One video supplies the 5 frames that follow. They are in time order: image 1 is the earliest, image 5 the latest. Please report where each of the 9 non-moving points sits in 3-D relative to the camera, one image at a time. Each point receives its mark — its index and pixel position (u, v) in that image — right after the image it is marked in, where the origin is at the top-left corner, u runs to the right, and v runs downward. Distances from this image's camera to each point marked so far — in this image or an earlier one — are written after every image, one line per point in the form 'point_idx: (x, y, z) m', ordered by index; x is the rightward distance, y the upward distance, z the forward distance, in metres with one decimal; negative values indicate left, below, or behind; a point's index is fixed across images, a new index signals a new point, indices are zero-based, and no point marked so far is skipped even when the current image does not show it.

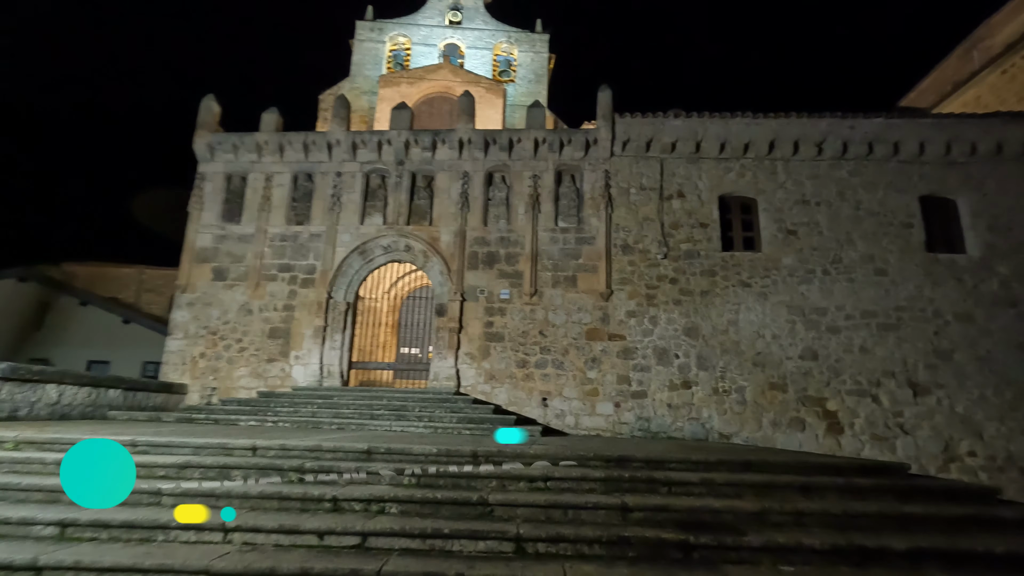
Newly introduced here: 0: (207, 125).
0: (-6.6, +3.5, +11.6) m
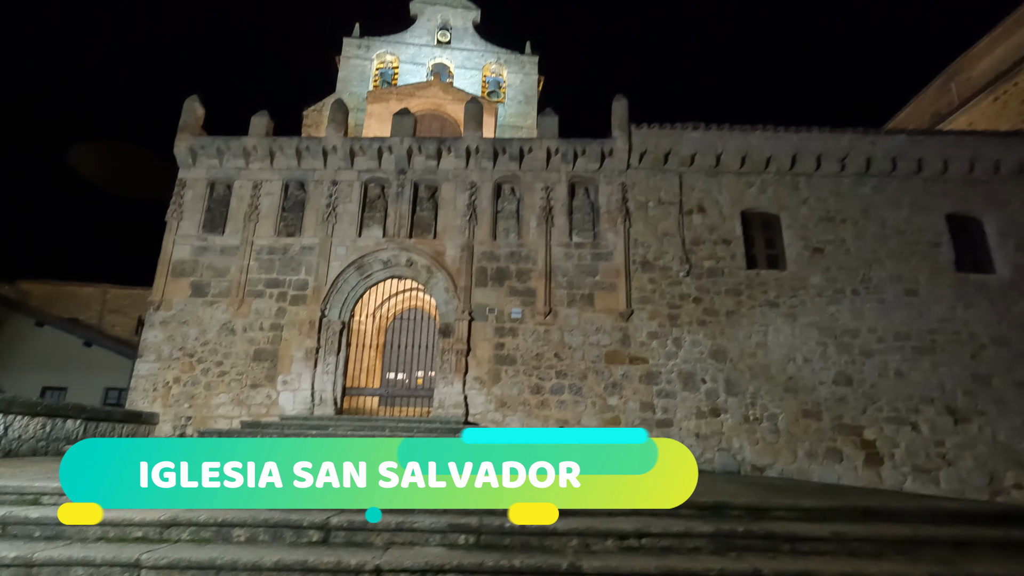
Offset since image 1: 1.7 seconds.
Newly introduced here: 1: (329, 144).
0: (-6.4, +3.2, +10.7) m
1: (-3.6, +2.8, +10.4) m
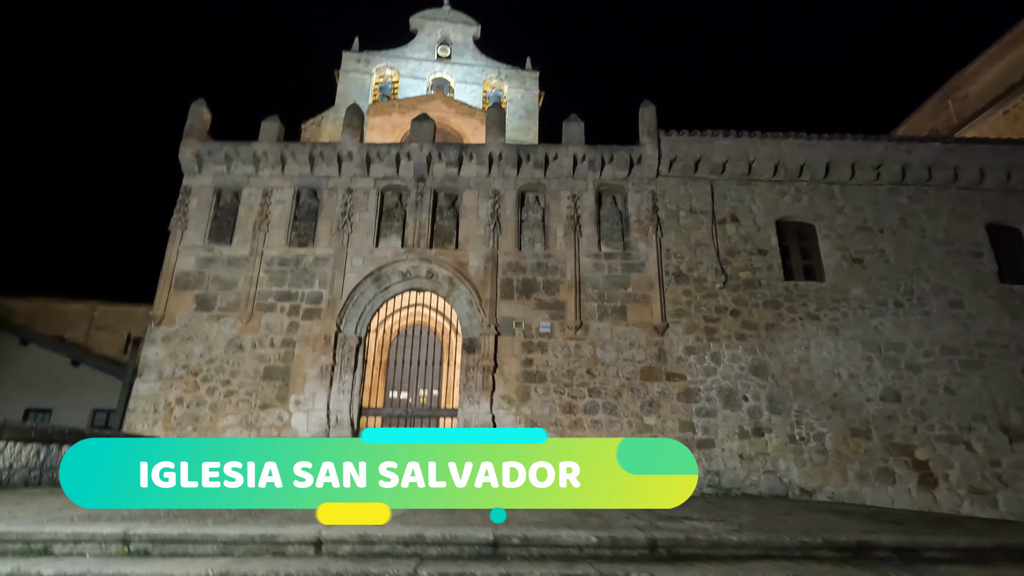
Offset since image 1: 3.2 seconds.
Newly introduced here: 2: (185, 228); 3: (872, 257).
0: (-6.0, +2.9, +10.1) m
1: (-3.1, +2.5, +9.9) m
2: (-5.9, +1.1, +9.6) m
3: (+6.3, +0.5, +9.4) m
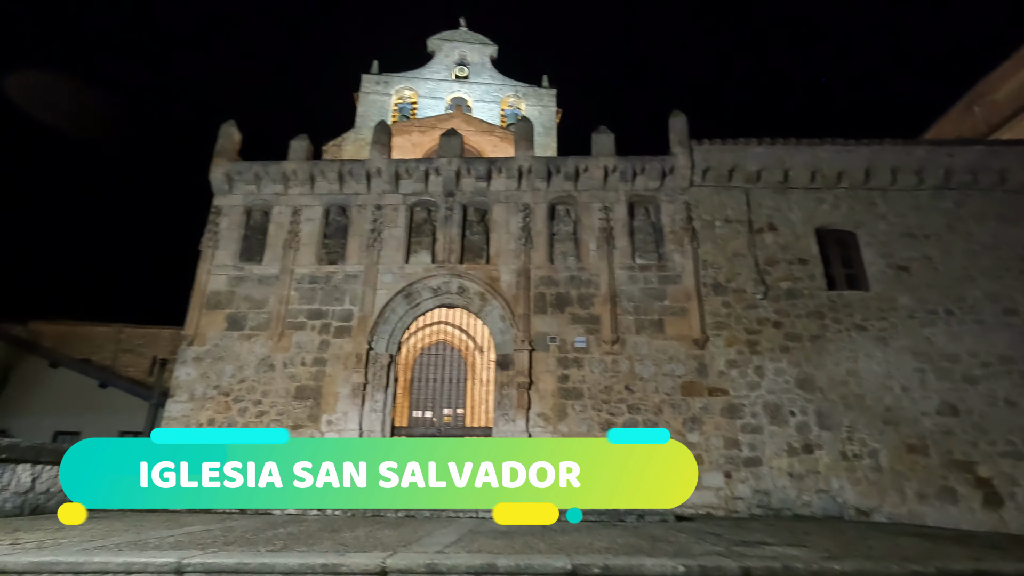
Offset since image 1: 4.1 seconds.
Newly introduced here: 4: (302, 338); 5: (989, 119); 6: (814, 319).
0: (-5.4, +2.6, +10.2) m
1: (-2.6, +2.2, +9.9) m
2: (-5.3, +0.7, +9.6) m
3: (+6.9, +0.4, +9.1) m
4: (-3.5, -0.8, +8.9) m
5: (+15.9, +5.6, +17.7) m
6: (+4.9, -0.5, +8.7) m
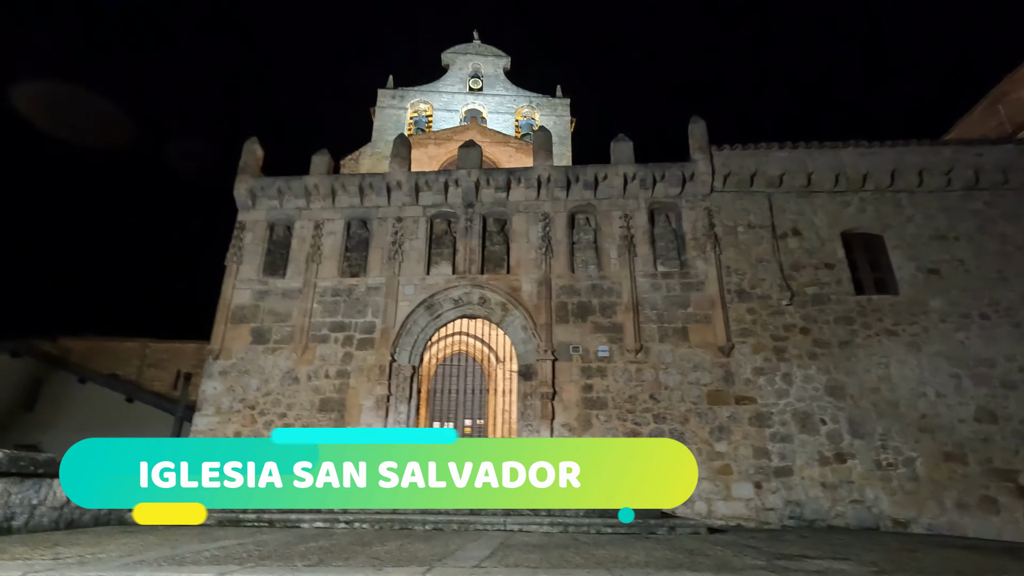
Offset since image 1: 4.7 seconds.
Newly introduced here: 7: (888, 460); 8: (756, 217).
0: (-5.1, +2.3, +10.4) m
1: (-2.2, +2.0, +10.0) m
2: (-4.9, +0.5, +9.8) m
3: (+7.2, +0.3, +8.9) m
4: (-3.1, -1.0, +9.0) m
5: (+16.4, +5.6, +17.4) m
6: (+5.3, -0.6, +8.6) m
7: (+5.4, -2.5, +7.8) m
8: (+4.3, +1.2, +9.4) m
